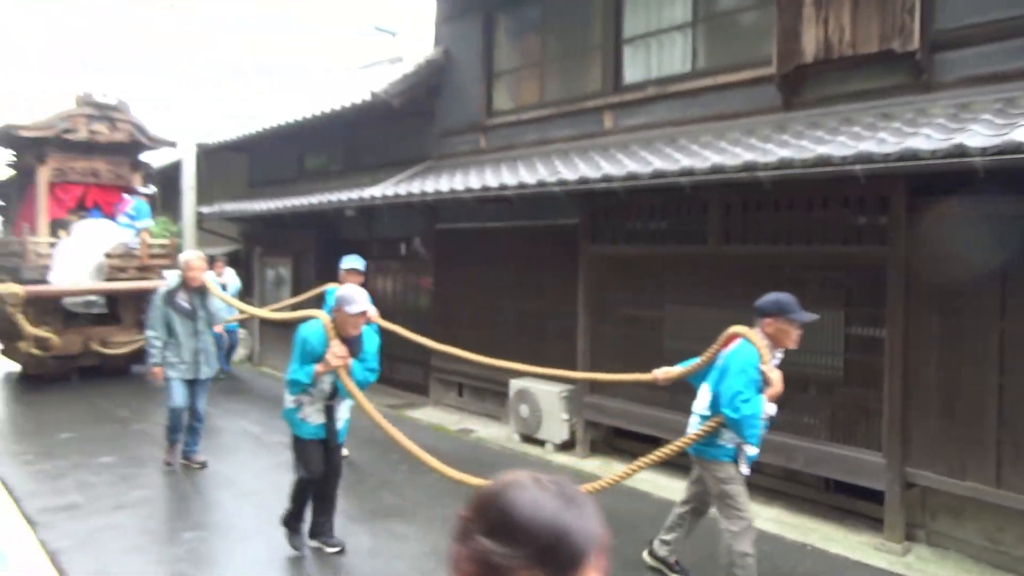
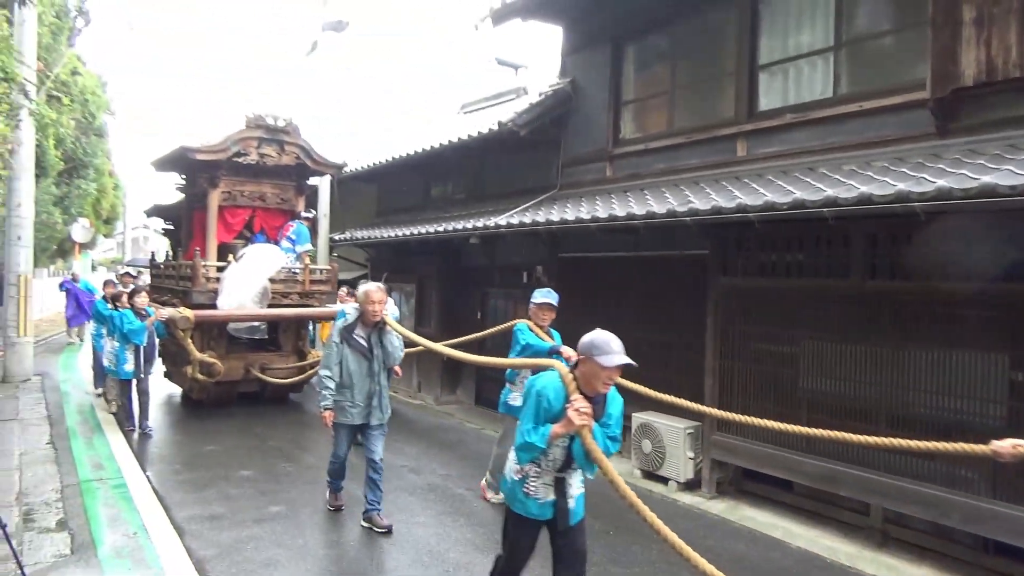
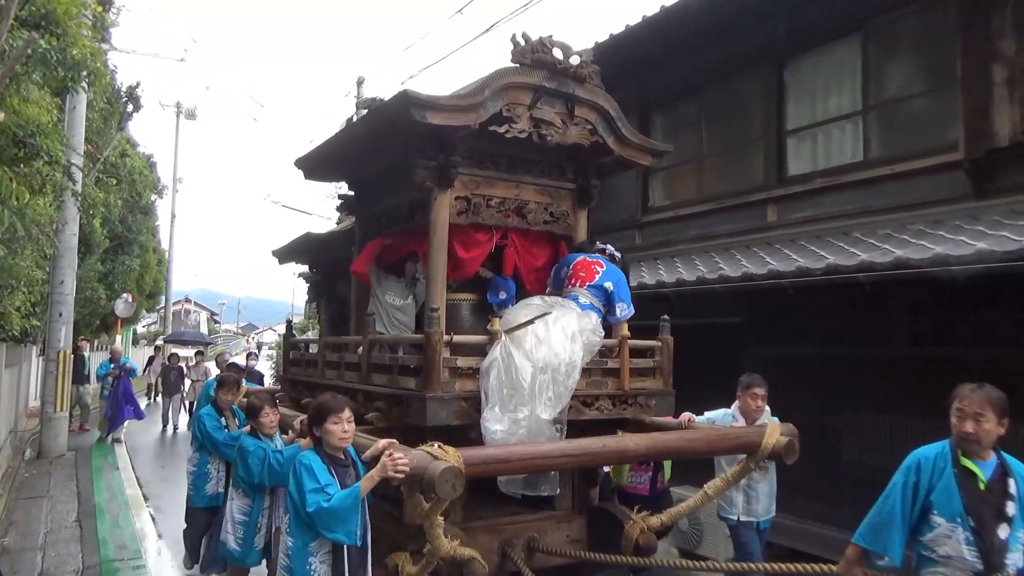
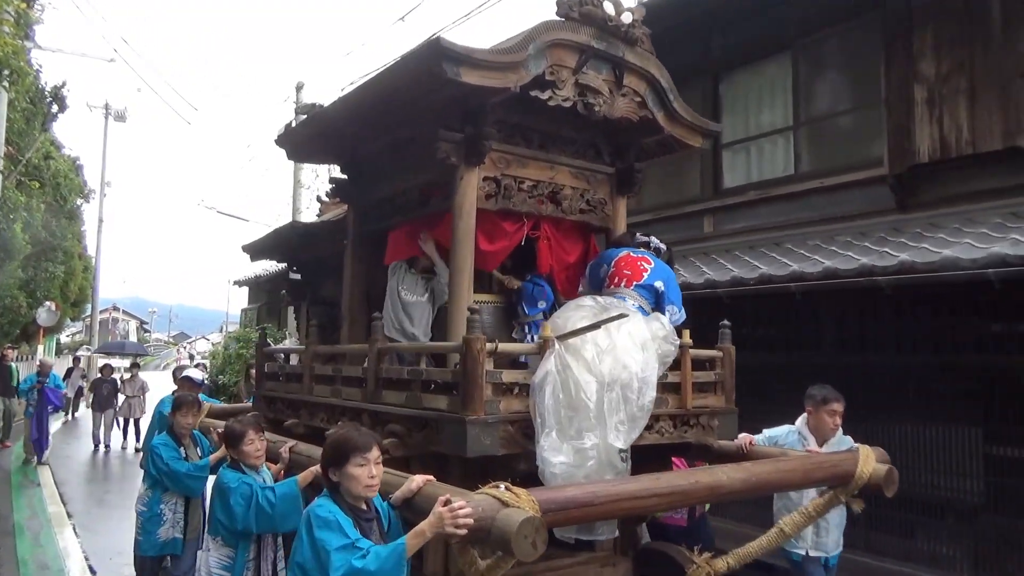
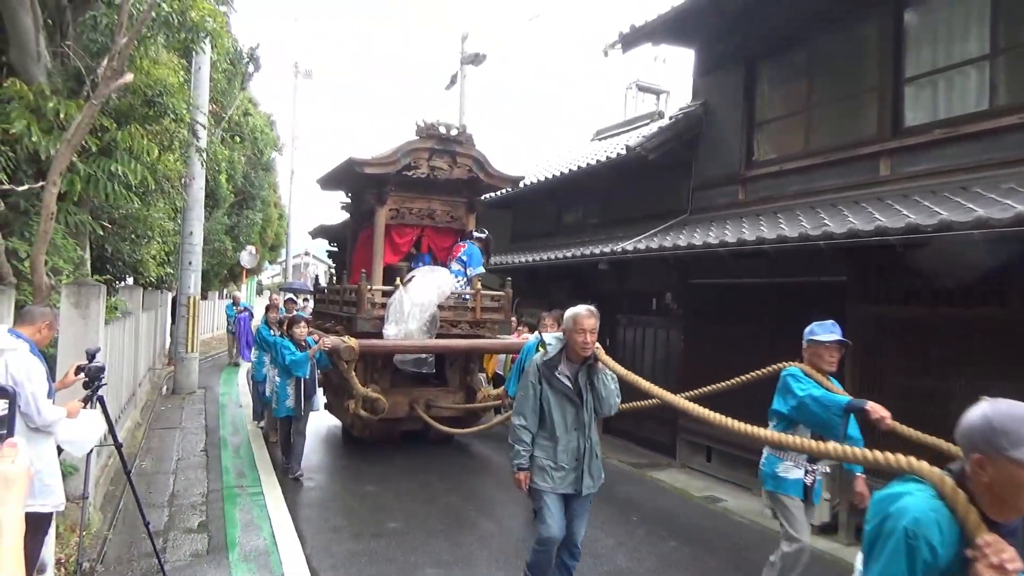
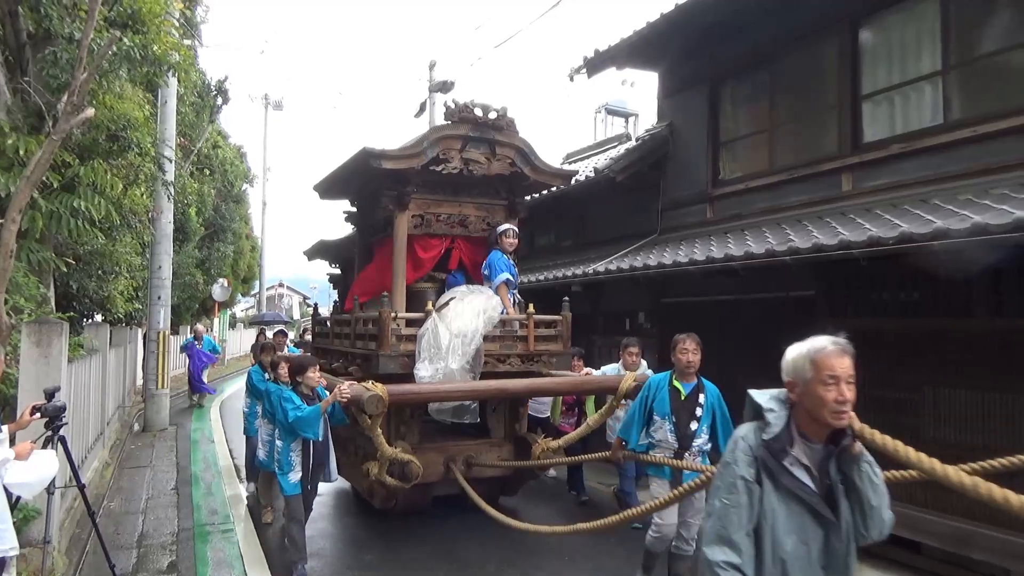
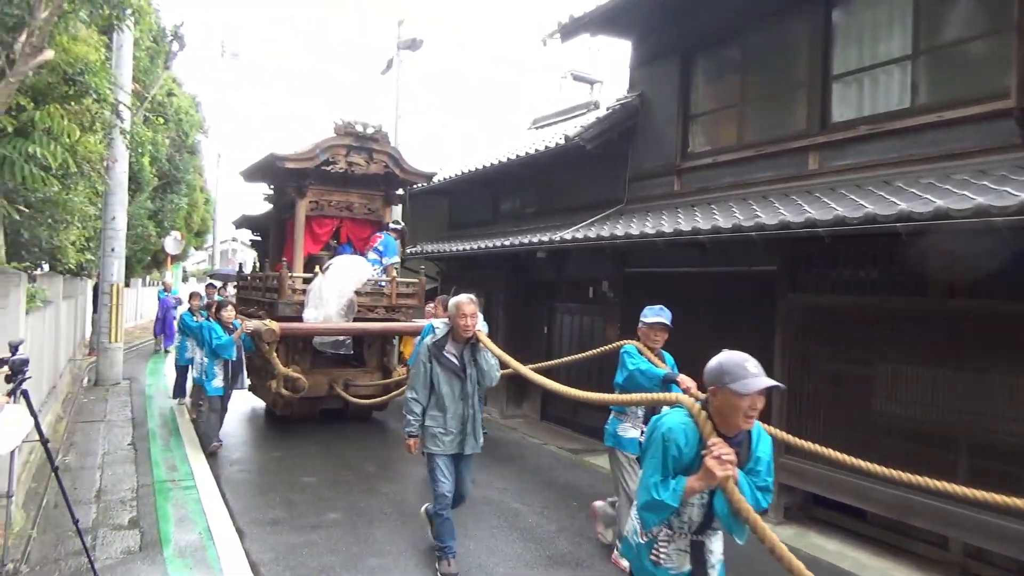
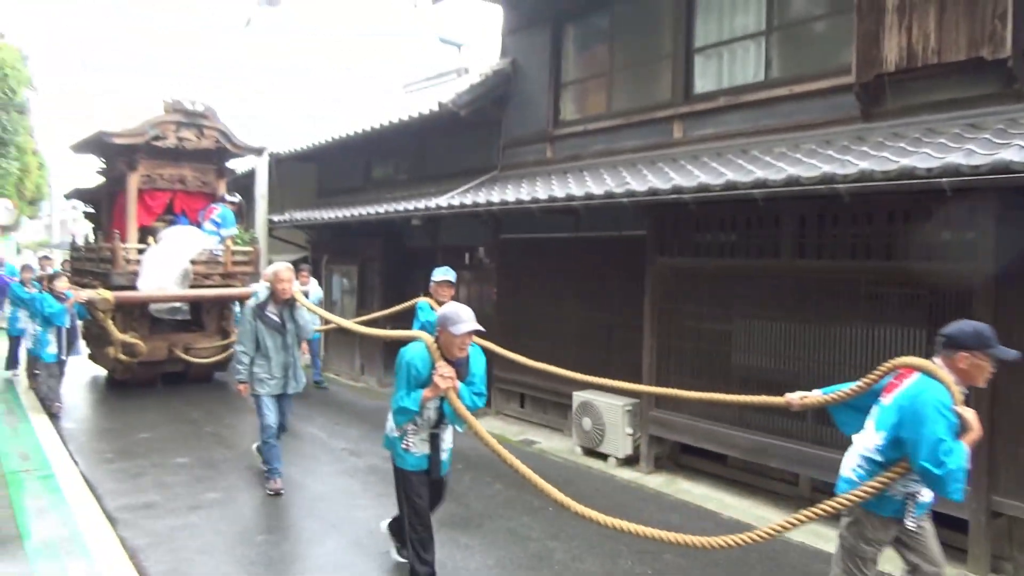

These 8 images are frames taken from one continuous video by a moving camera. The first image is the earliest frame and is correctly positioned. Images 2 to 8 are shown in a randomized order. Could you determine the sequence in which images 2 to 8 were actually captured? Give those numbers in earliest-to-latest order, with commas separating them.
8, 2, 7, 5, 6, 3, 4
